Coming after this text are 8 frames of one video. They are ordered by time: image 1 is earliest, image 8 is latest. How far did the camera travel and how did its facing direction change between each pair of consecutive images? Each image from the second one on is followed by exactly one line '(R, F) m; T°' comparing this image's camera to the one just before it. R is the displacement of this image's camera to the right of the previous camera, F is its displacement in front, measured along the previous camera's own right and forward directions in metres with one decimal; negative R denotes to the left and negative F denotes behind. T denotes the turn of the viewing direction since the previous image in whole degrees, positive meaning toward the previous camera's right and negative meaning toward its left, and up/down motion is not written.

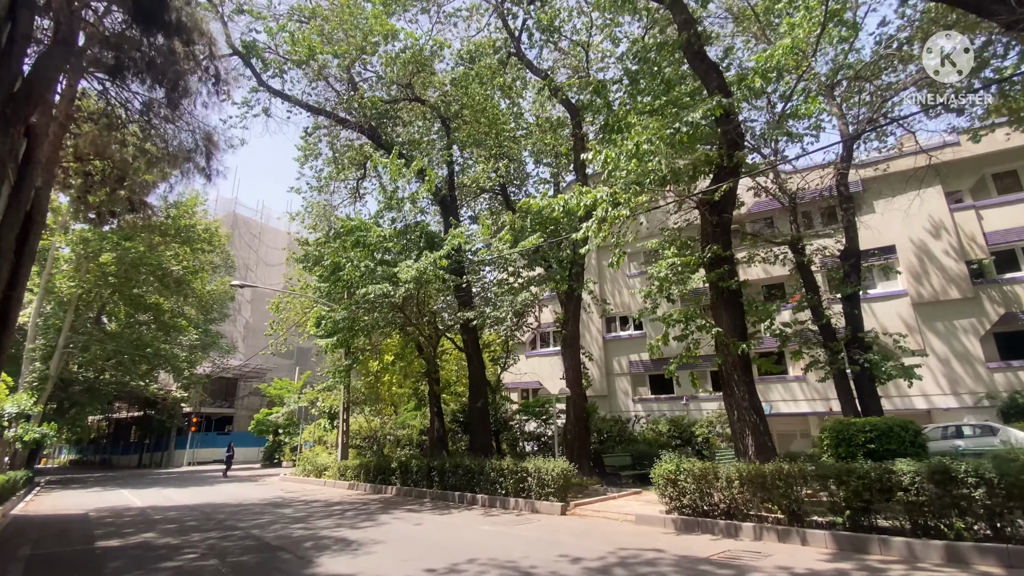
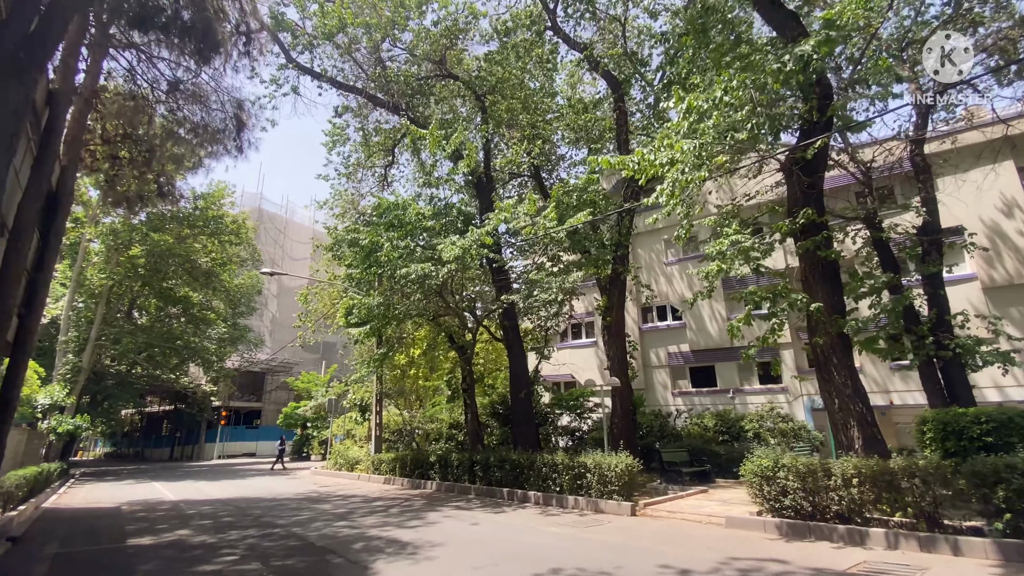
(-0.7, +0.9) m; -2°
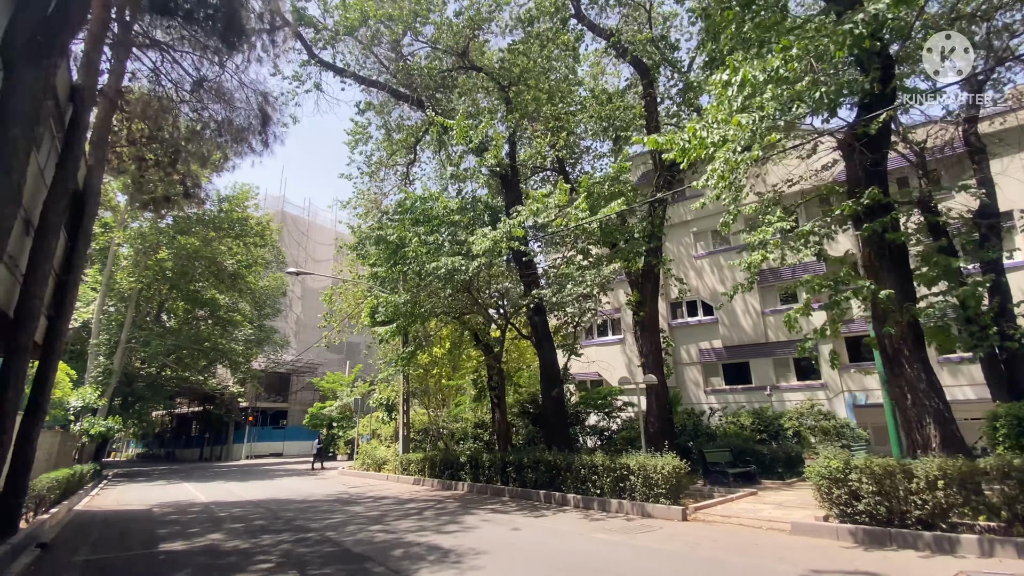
(-0.3, +0.4) m; -2°
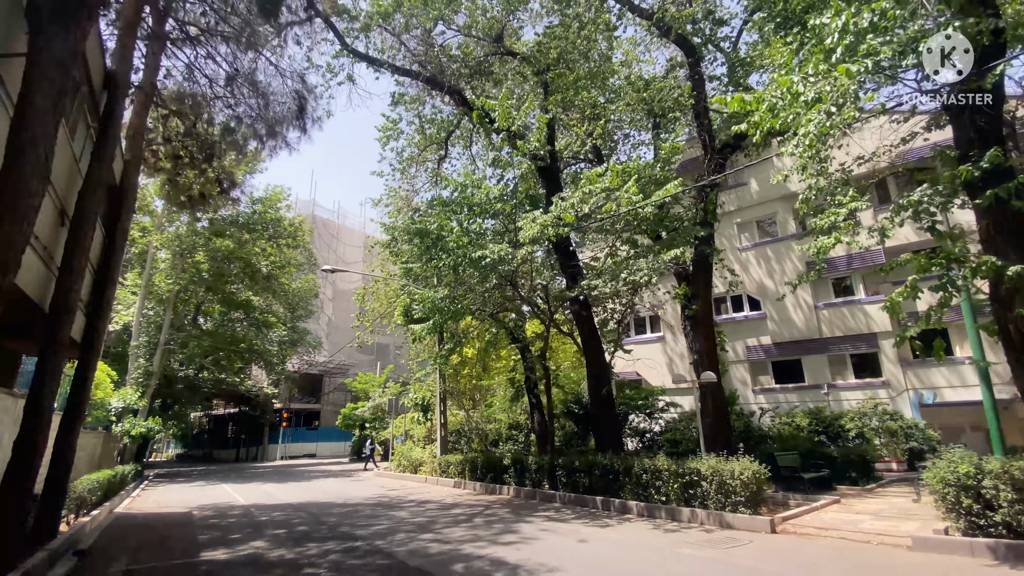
(-0.5, +0.6) m; -3°
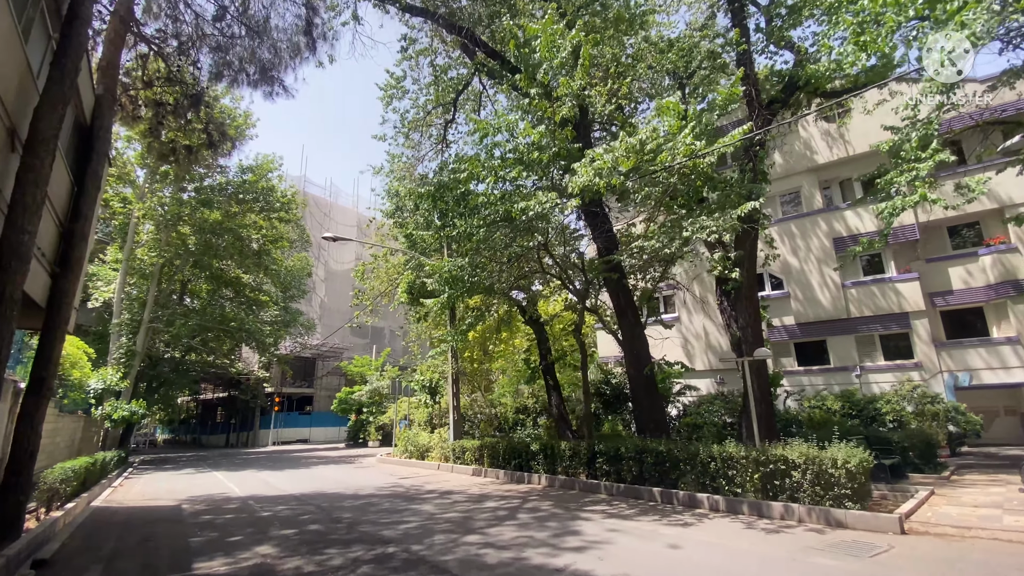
(-0.9, +1.3) m; +1°
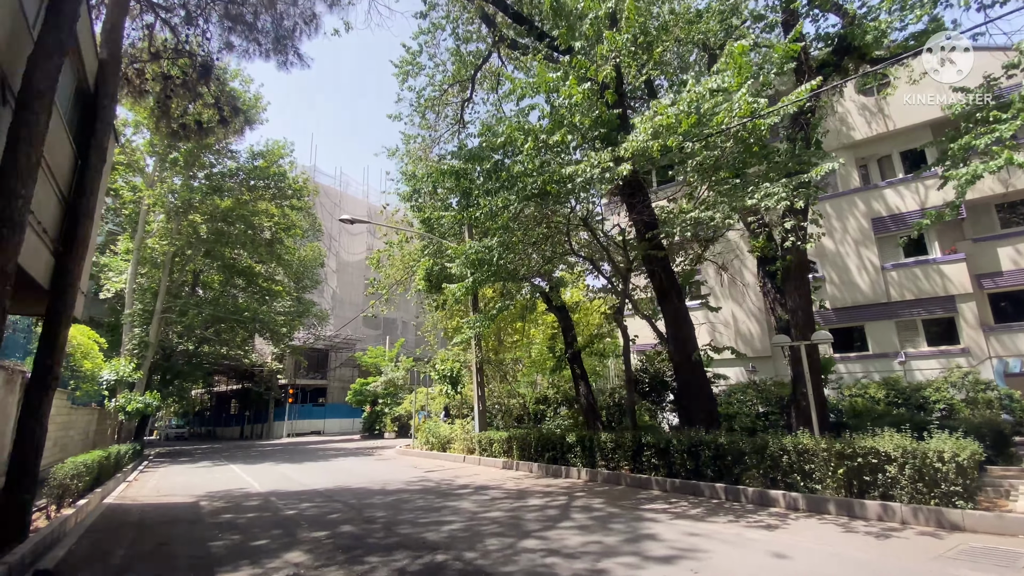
(-0.5, +0.7) m; -1°
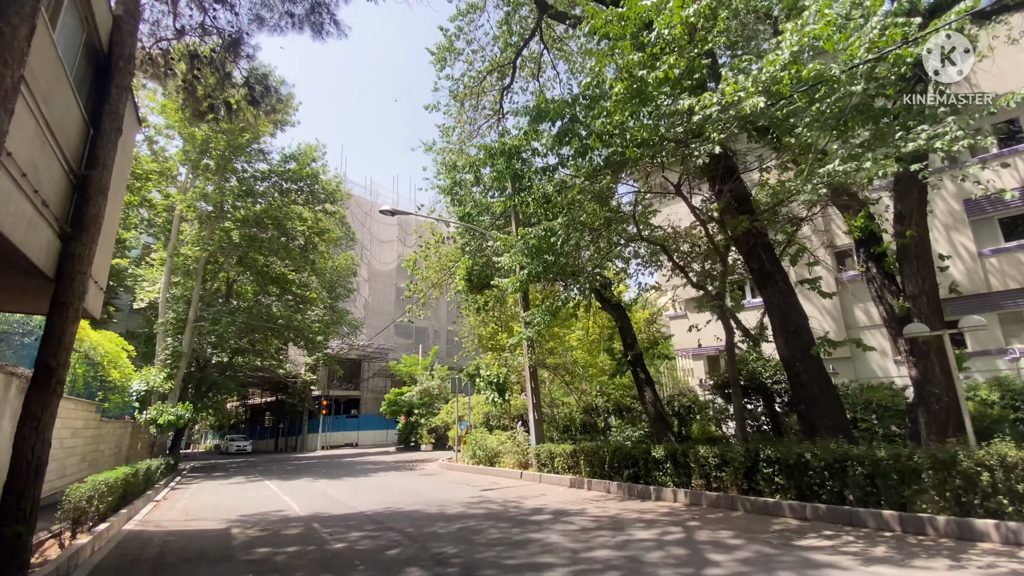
(-0.8, +1.4) m; -3°
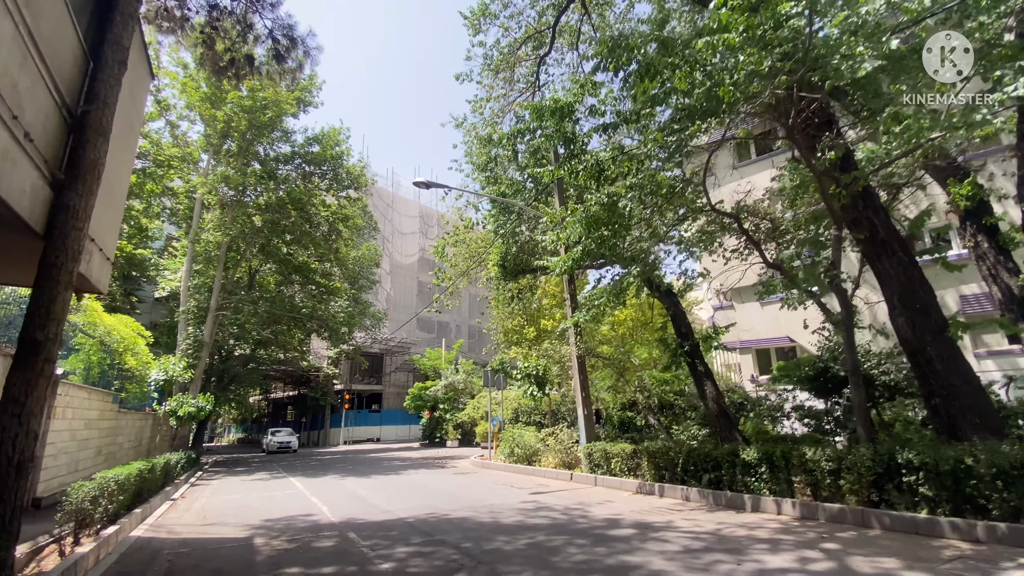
(-0.7, +1.2) m; -2°
